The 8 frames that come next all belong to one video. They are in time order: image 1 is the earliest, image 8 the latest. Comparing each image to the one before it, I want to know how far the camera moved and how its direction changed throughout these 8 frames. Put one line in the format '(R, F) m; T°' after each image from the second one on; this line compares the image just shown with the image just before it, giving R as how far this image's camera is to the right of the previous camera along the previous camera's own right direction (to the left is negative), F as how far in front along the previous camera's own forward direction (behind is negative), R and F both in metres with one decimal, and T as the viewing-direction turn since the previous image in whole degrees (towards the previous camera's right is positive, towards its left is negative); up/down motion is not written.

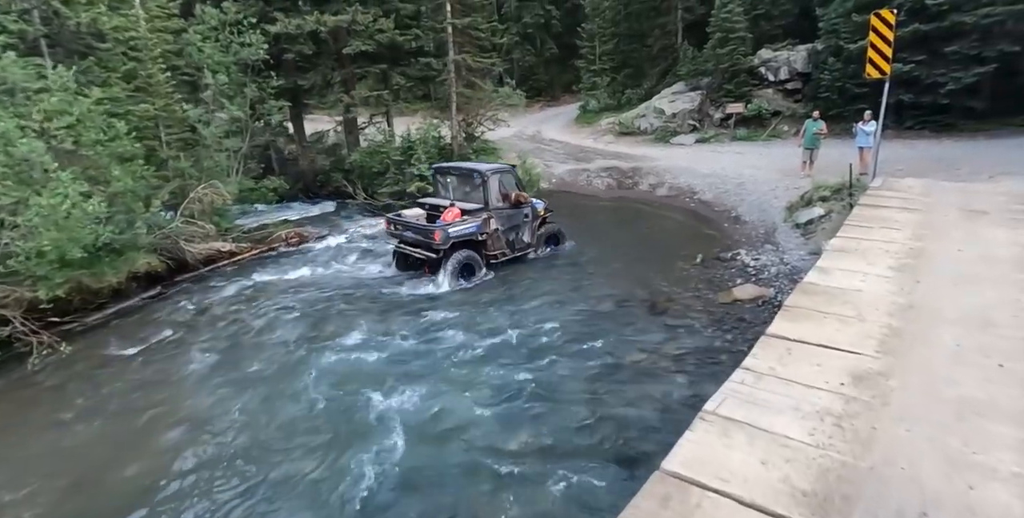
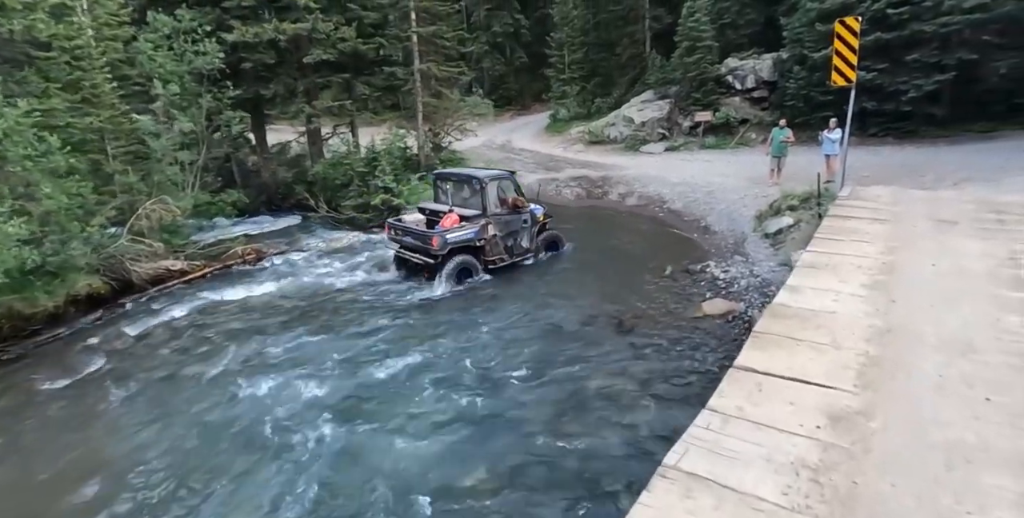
(+0.2, +0.4) m; +2°
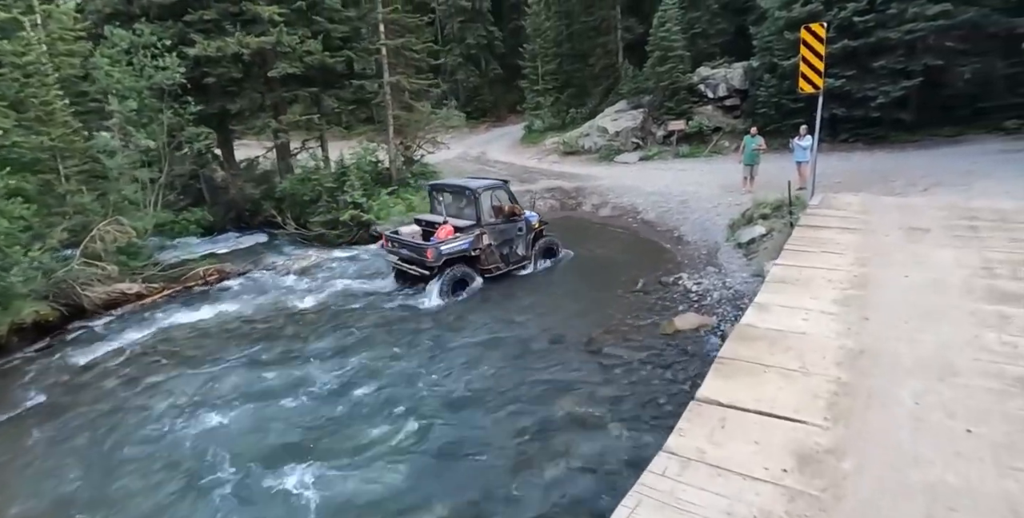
(+0.3, +0.3) m; +2°
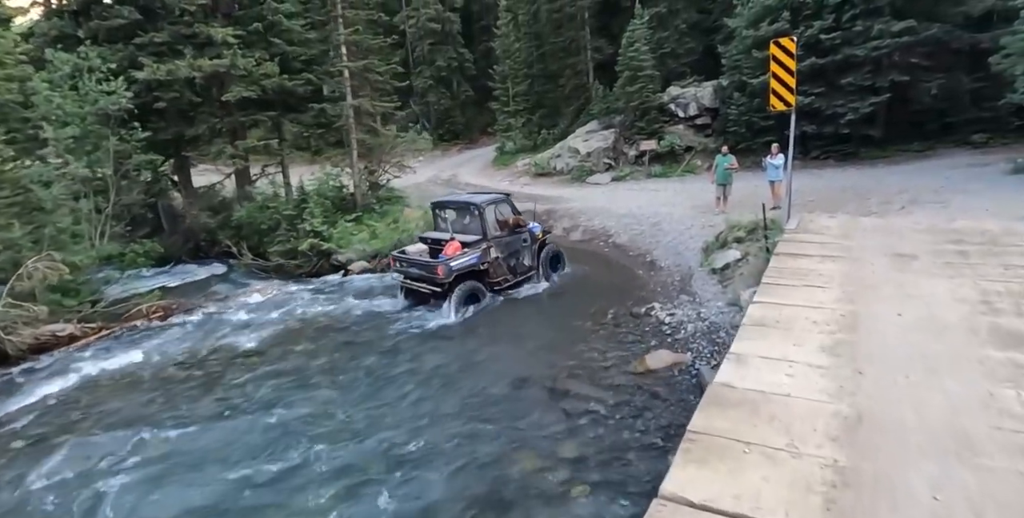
(+0.3, +0.6) m; +2°
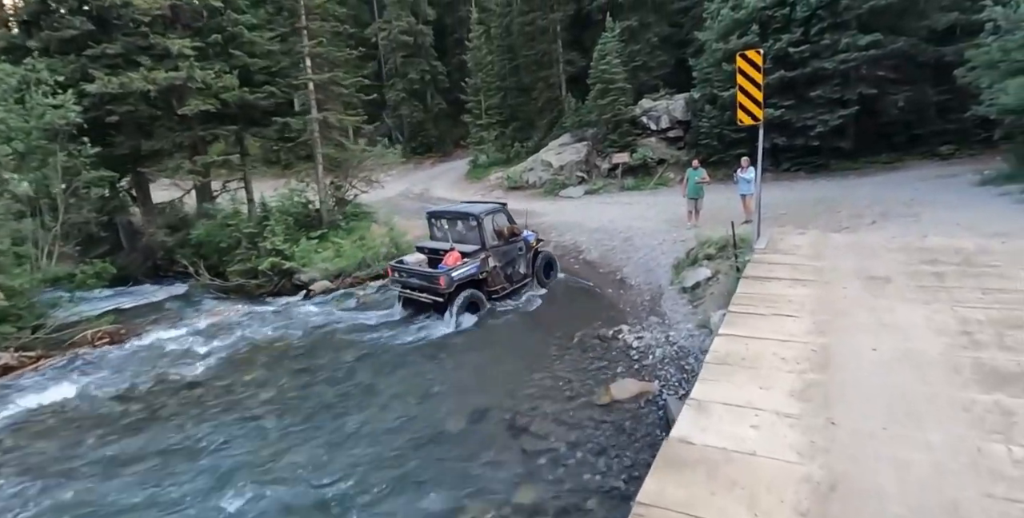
(+0.3, +0.4) m; +2°
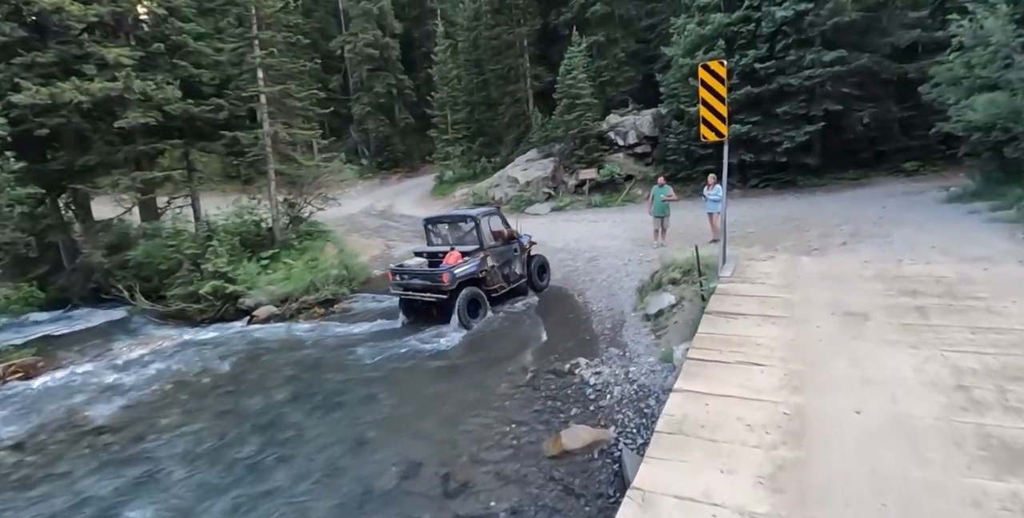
(+0.4, +0.7) m; +3°
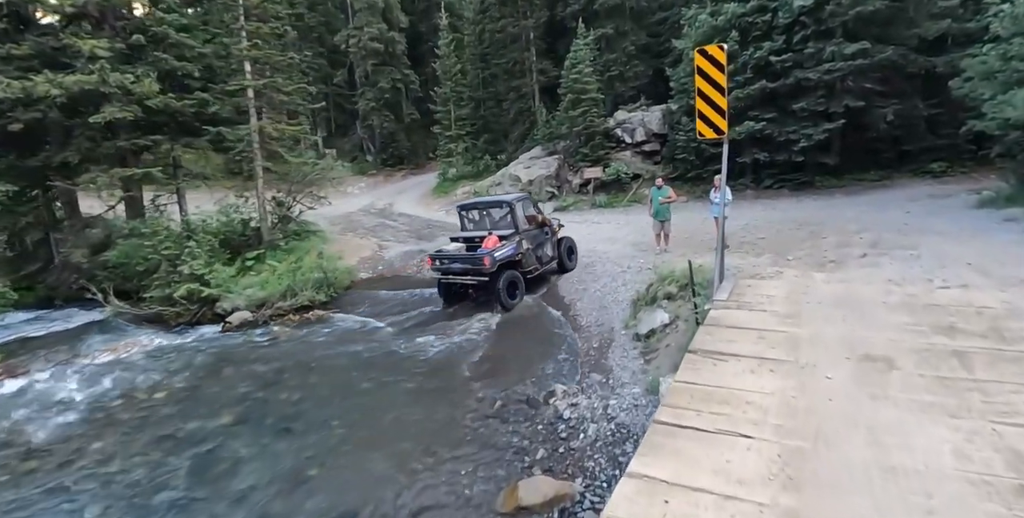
(+0.5, +0.8) m; -2°
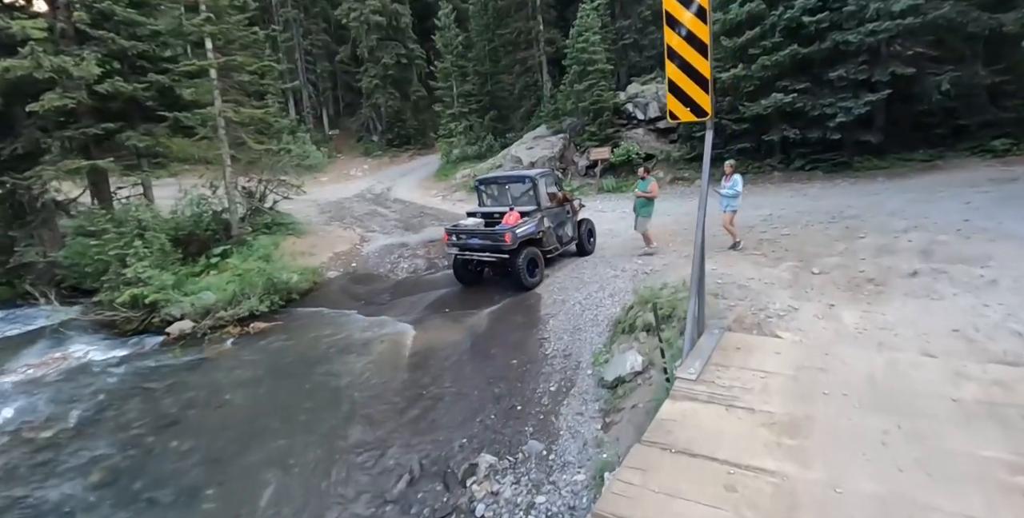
(+1.0, +1.6) m; -3°
